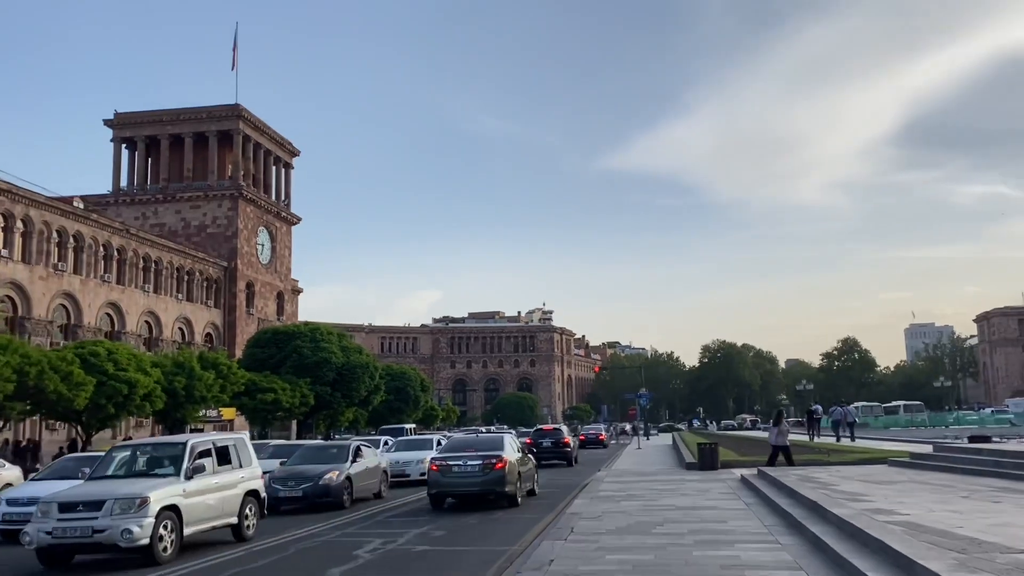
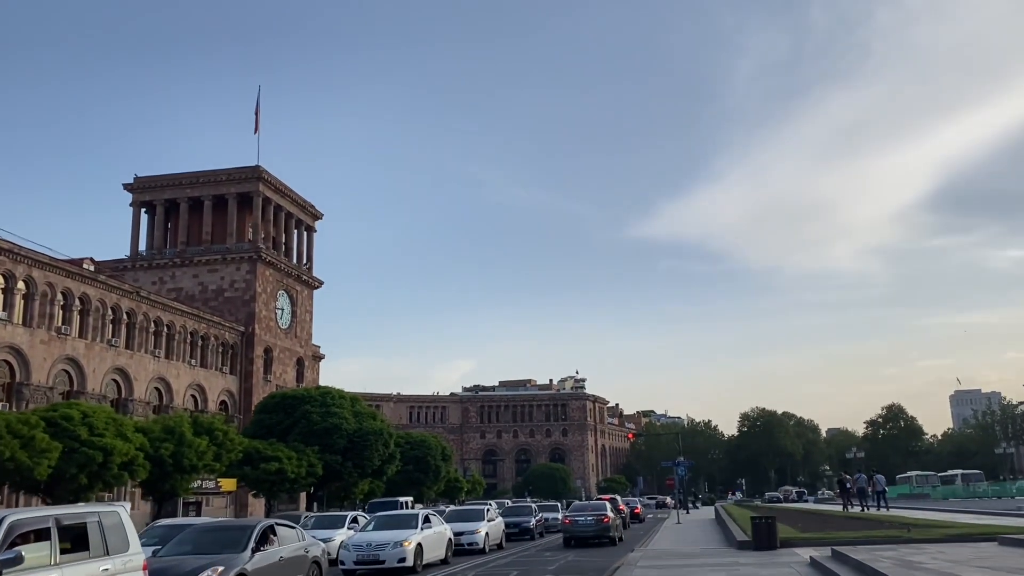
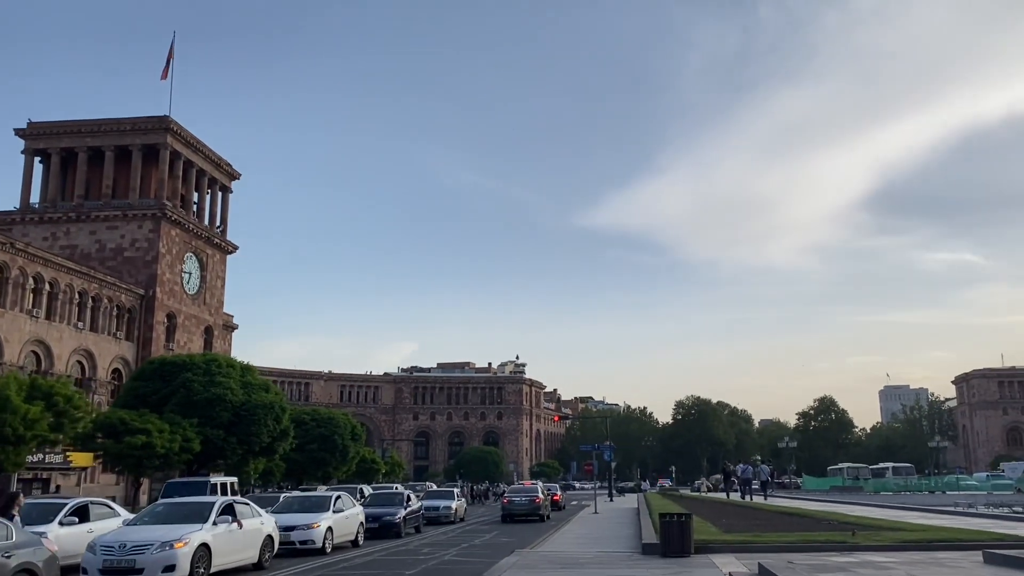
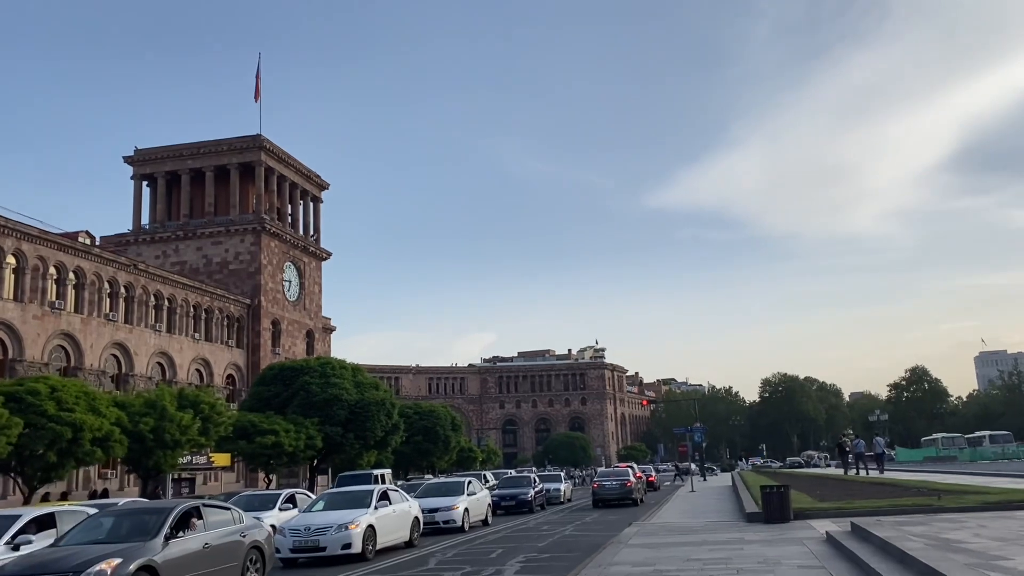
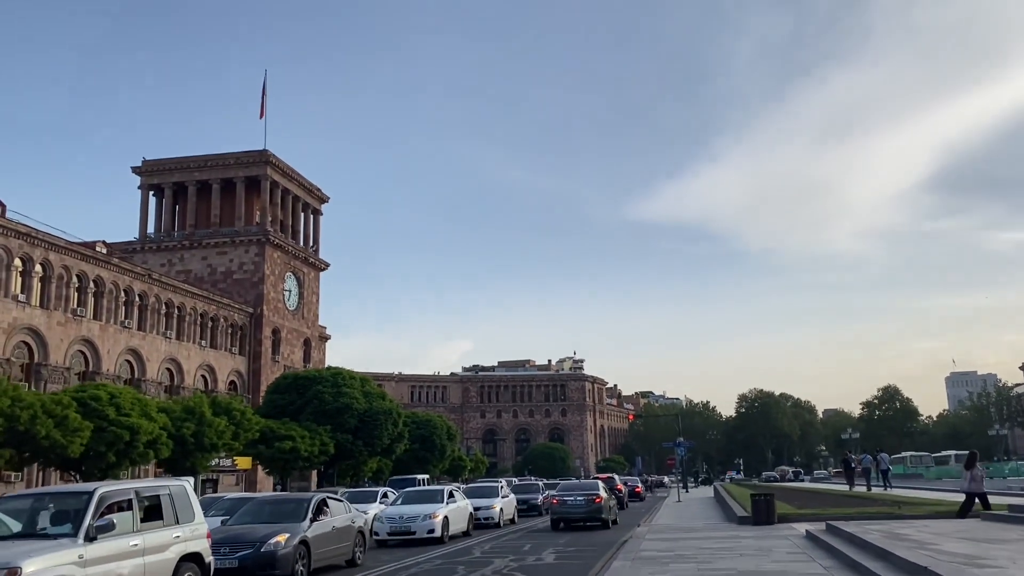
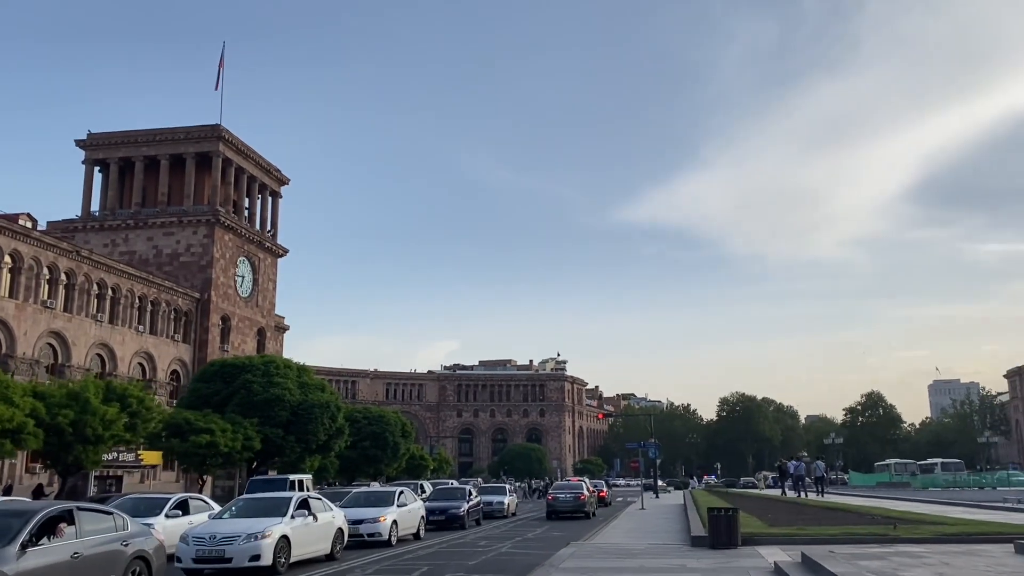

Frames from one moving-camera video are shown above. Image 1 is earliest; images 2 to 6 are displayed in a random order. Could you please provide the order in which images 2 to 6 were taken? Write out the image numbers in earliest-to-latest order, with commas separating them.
5, 2, 4, 6, 3
